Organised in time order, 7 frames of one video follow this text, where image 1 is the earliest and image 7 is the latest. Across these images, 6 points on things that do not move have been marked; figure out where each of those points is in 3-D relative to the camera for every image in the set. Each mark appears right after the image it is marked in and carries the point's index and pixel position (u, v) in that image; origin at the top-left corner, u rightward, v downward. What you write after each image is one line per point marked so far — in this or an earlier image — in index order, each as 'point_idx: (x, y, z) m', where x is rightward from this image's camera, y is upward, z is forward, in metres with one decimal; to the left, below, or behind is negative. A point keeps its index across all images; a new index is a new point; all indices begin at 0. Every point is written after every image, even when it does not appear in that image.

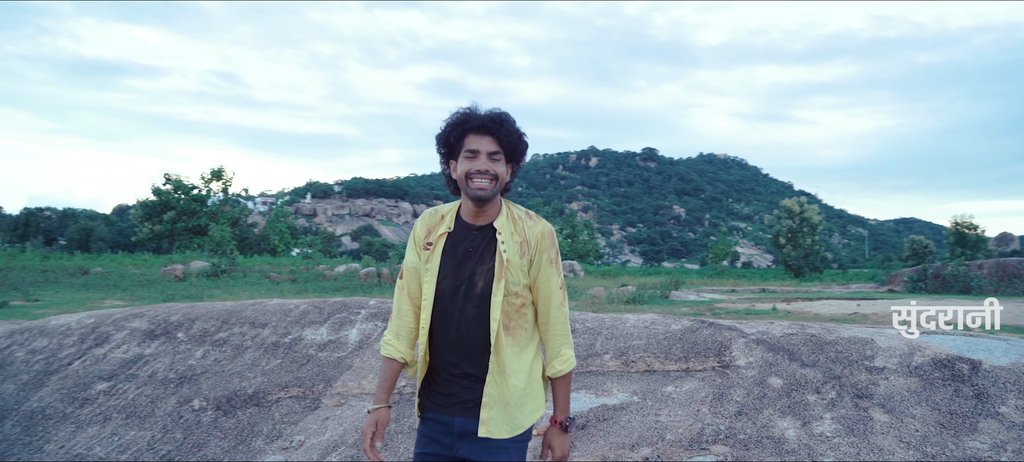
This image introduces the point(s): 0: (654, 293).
0: (+2.5, -1.1, +12.5) m
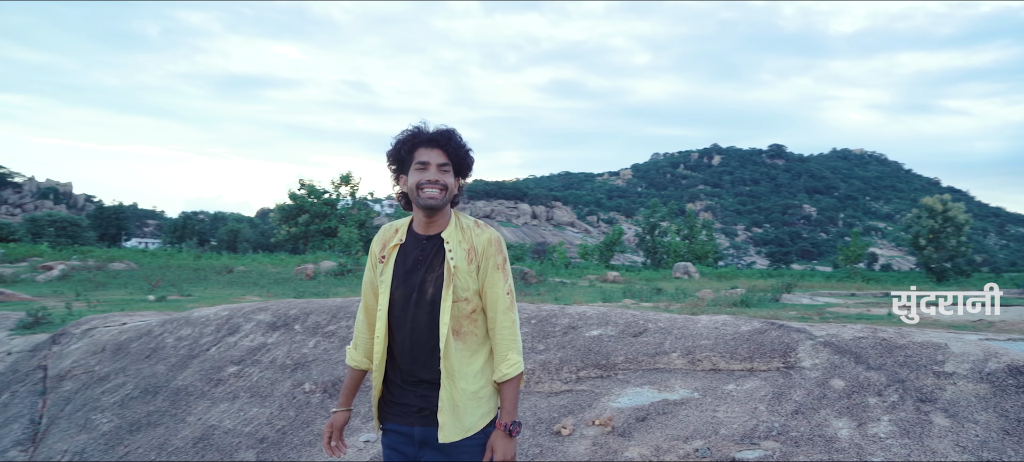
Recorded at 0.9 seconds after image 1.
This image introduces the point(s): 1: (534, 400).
0: (+4.4, -1.1, +12.2) m
1: (+0.1, -0.9, +3.7) m
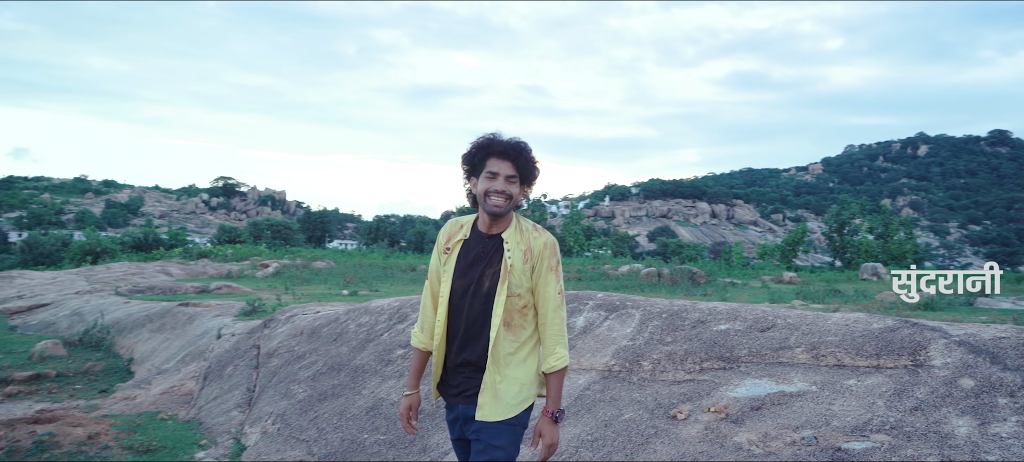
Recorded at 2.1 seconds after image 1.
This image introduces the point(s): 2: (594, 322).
0: (+7.0, -1.1, +11.2) m
1: (+0.8, -0.9, +4.0) m
2: (+0.6, -0.6, +4.8) m
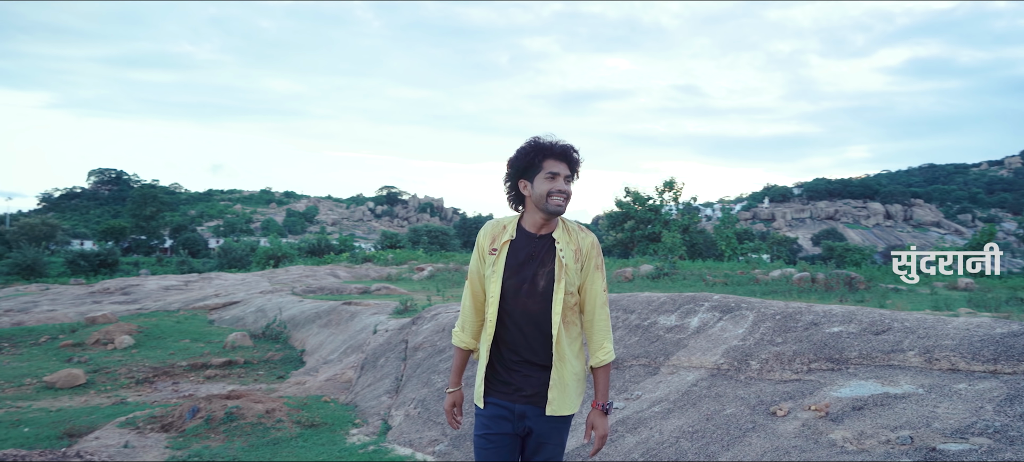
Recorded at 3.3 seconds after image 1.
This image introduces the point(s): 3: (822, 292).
0: (+9.0, -1.1, +9.8) m
1: (+1.5, -0.9, +4.1) m
2: (+1.4, -0.7, +5.0) m
3: (+7.2, -1.4, +16.3) m
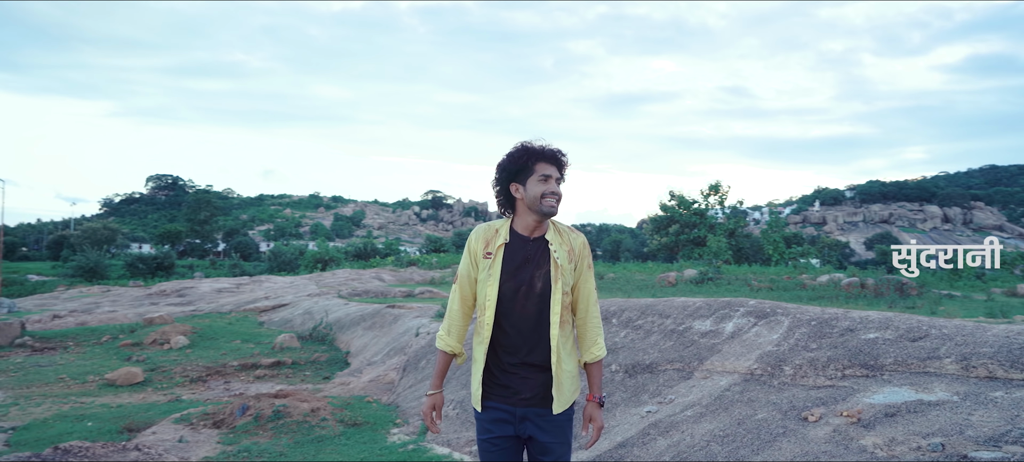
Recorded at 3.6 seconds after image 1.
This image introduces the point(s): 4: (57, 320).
0: (+9.6, -1.1, +9.4) m
1: (+1.7, -0.9, +4.1) m
2: (+1.6, -0.7, +5.0) m
3: (+8.1, -1.5, +15.9) m
4: (-10.1, -2.0, +15.8) m
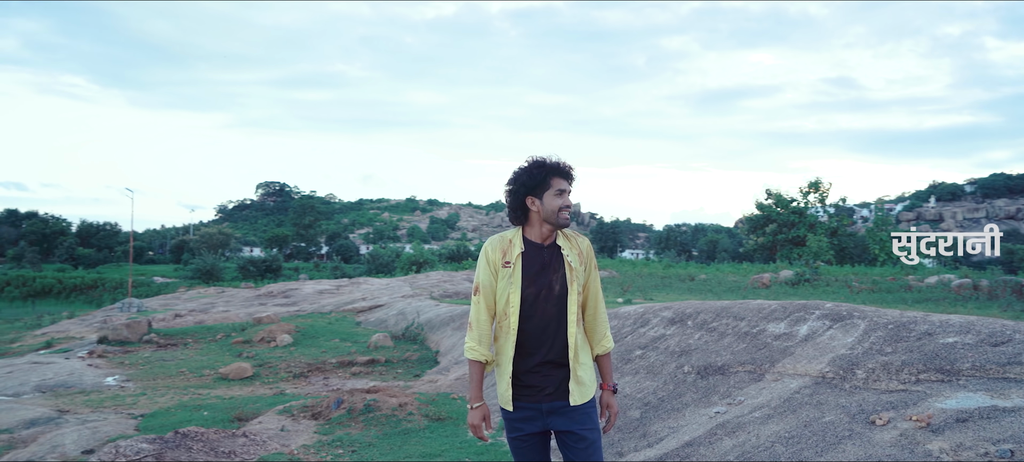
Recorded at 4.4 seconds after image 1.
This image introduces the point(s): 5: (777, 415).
0: (+10.6, -1.1, +8.3) m
1: (+2.1, -1.0, +4.1) m
2: (+2.2, -0.7, +5.0) m
3: (+10.0, -1.5, +15.0) m
4: (-8.1, -2.1, +17.2) m
5: (+1.6, -1.1, +4.2) m
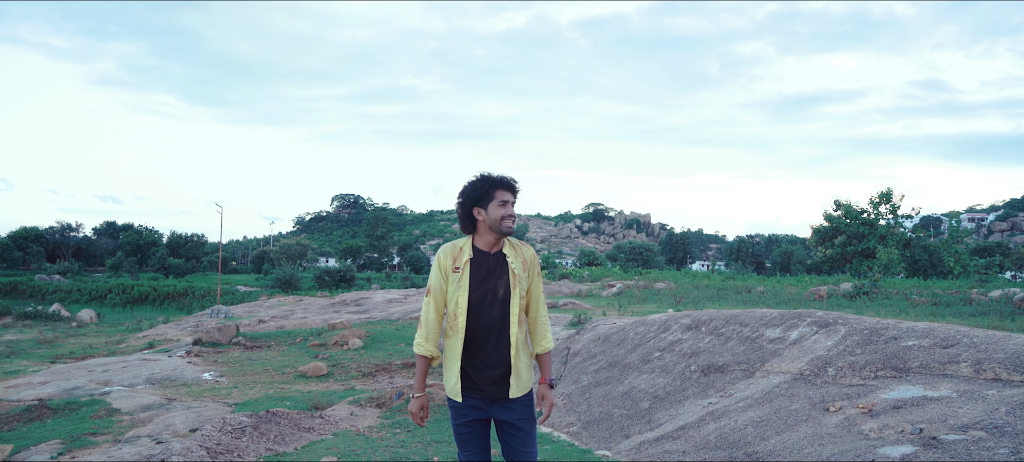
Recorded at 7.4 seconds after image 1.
0: (+11.1, -1.2, +8.2) m
1: (+2.2, -1.1, +4.9) m
2: (+2.4, -0.9, +5.7) m
3: (+11.1, -1.8, +14.9) m
4: (-6.6, -2.5, +18.8) m
5: (+1.7, -1.2, +5.0) m
